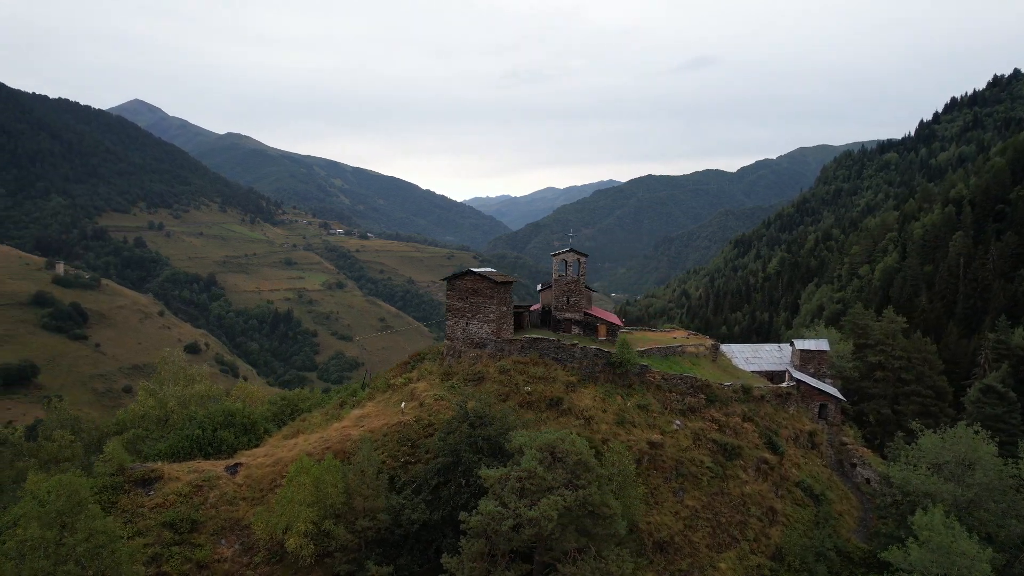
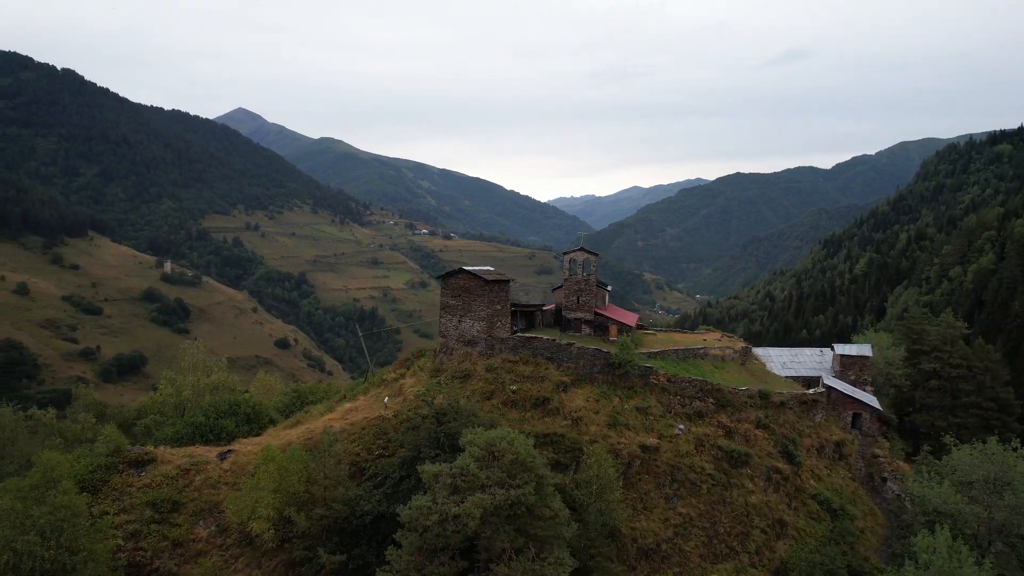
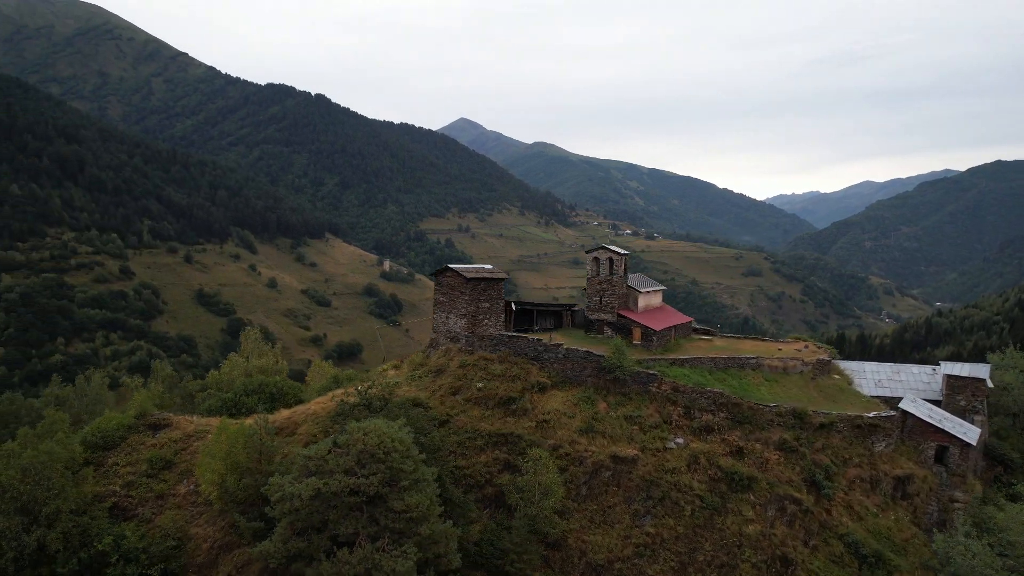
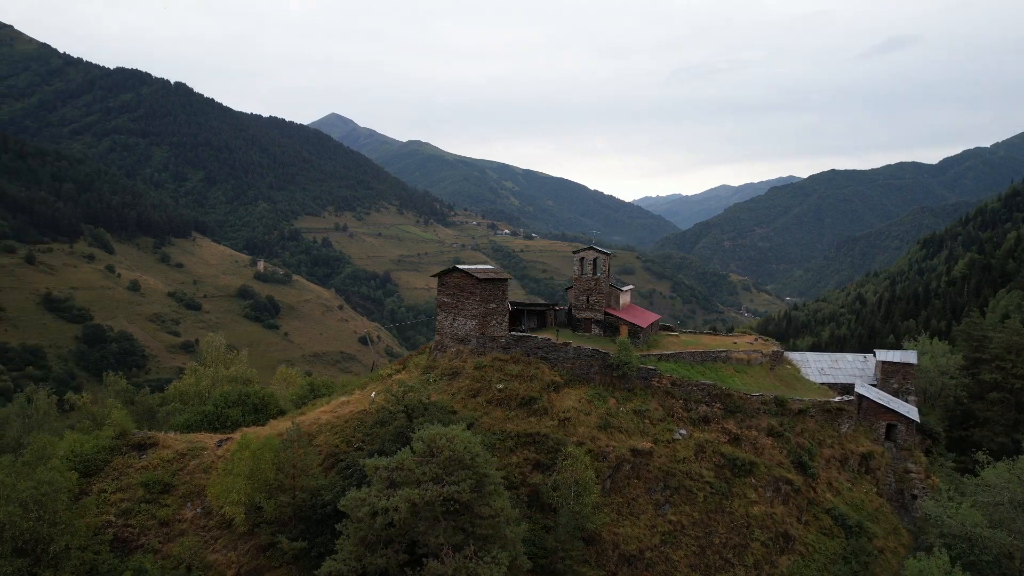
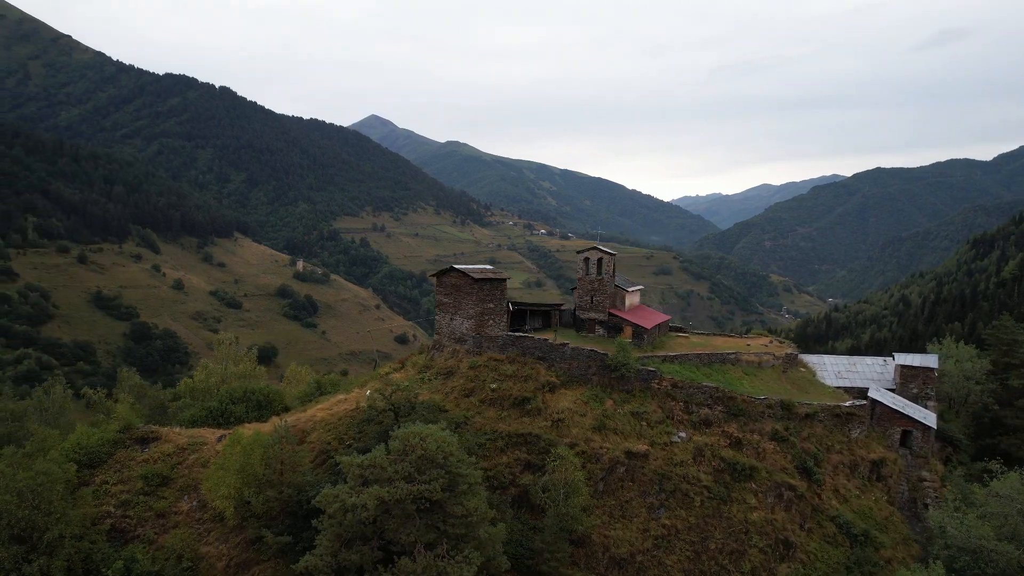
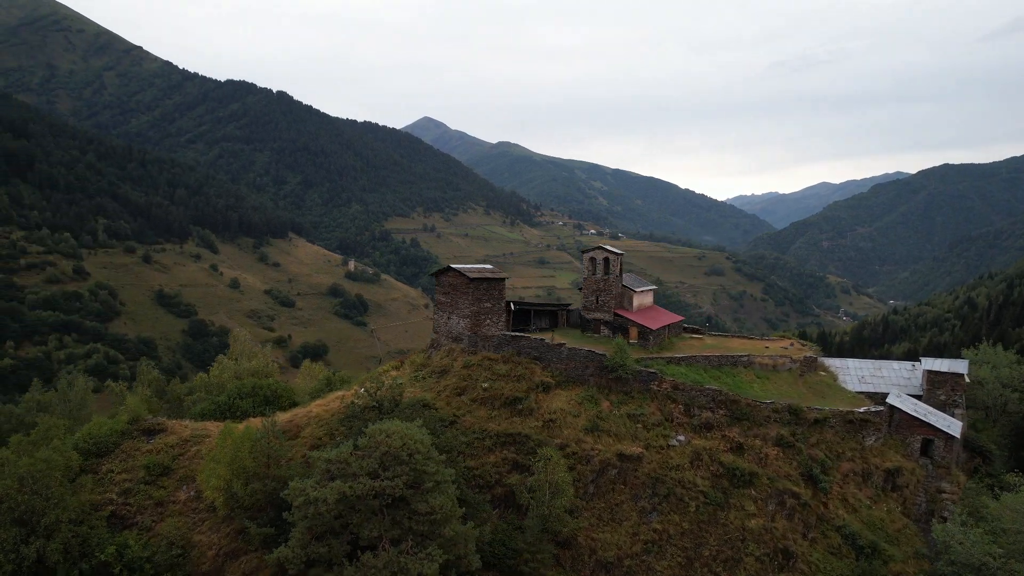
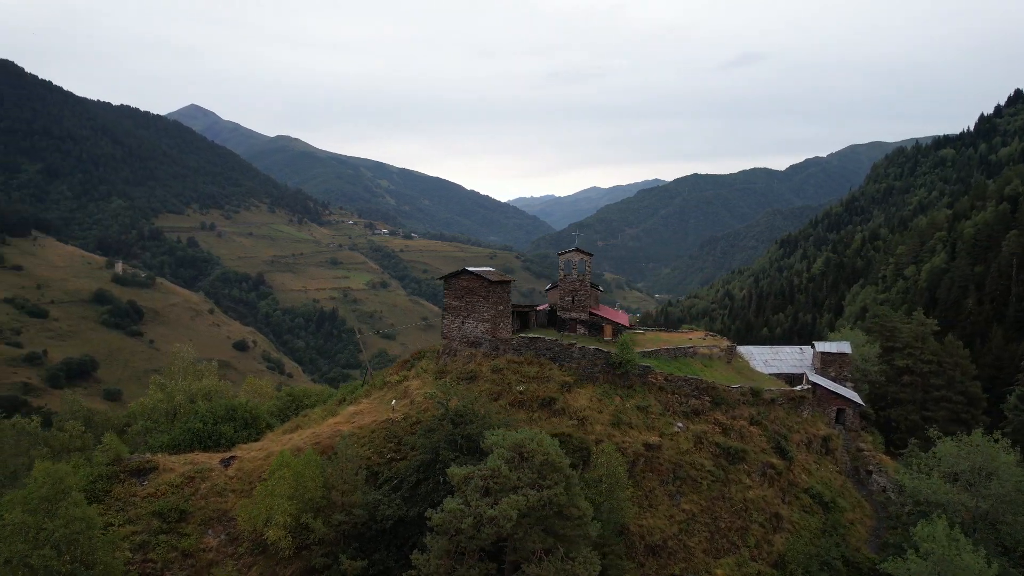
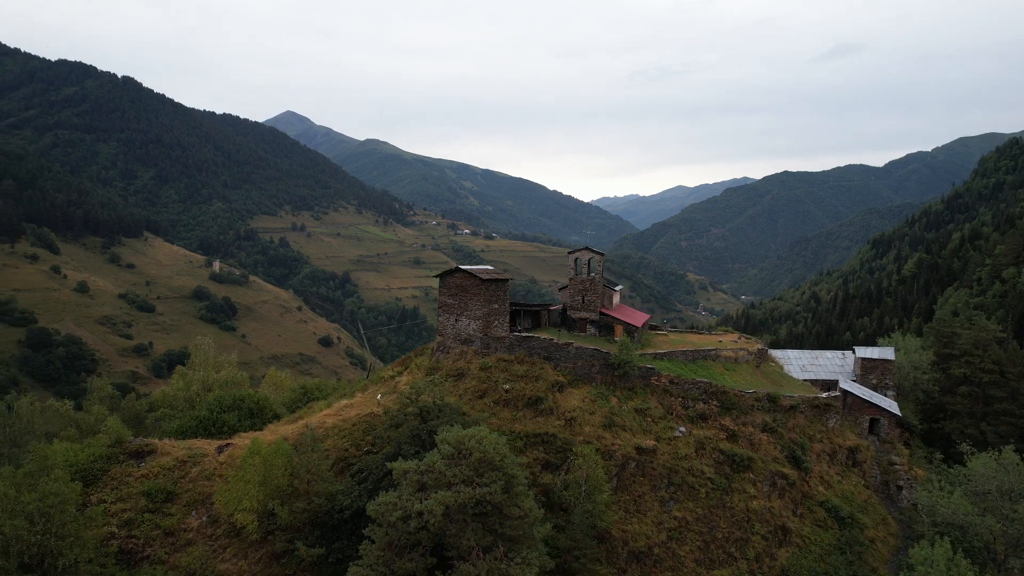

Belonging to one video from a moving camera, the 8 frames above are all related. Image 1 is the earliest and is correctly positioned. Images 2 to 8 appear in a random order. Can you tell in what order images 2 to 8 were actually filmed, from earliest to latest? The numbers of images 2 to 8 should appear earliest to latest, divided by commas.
7, 2, 8, 4, 5, 6, 3
